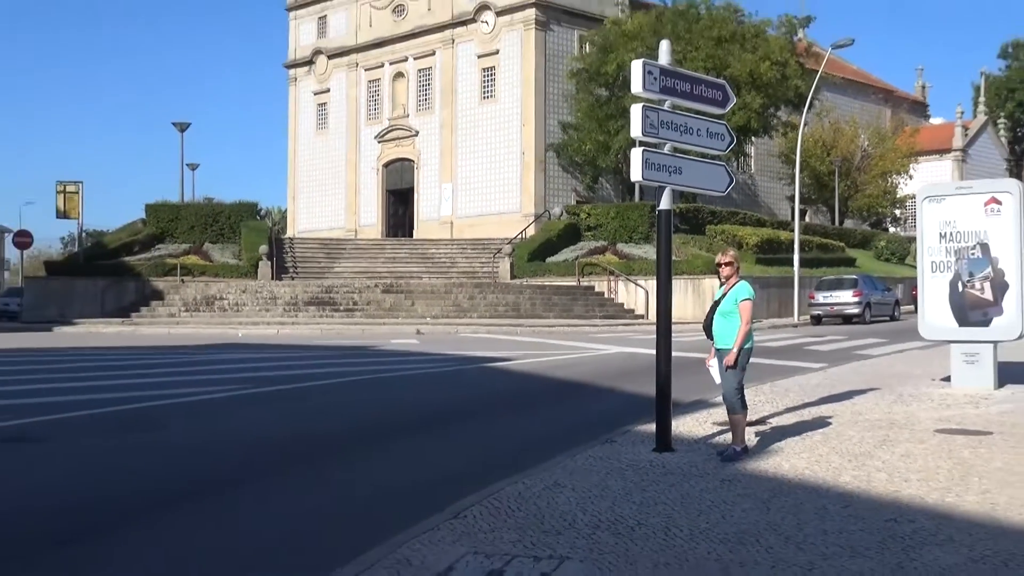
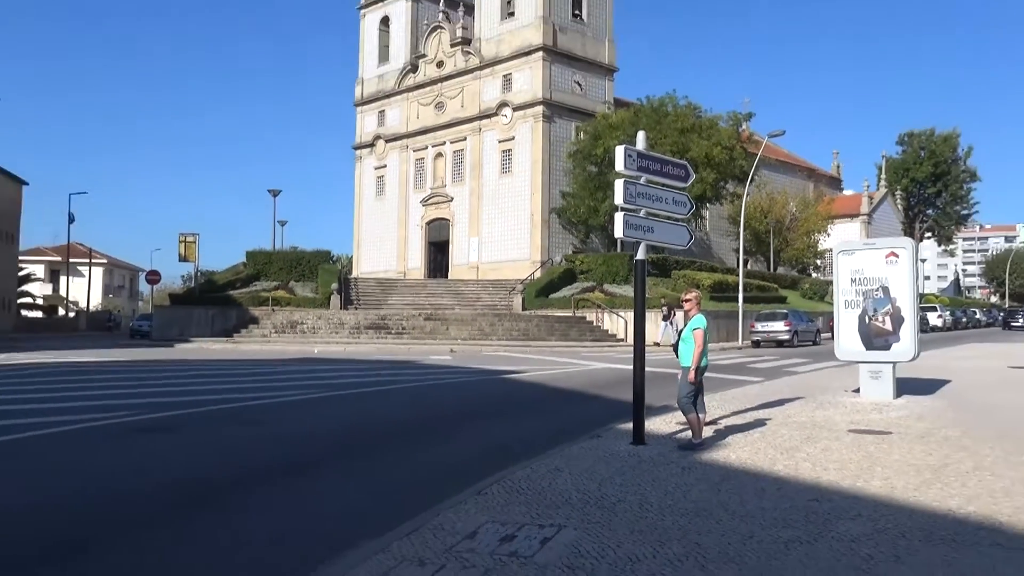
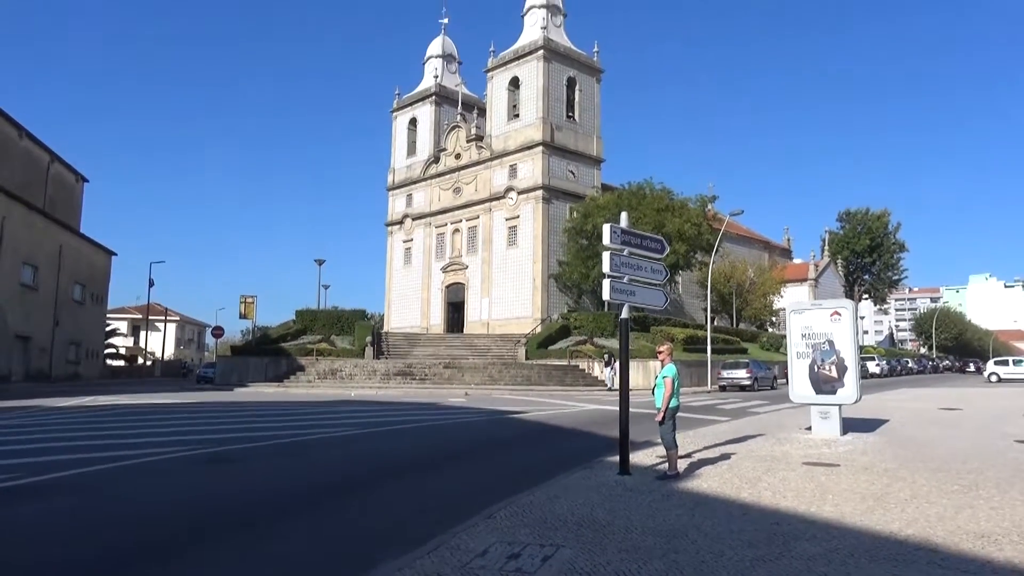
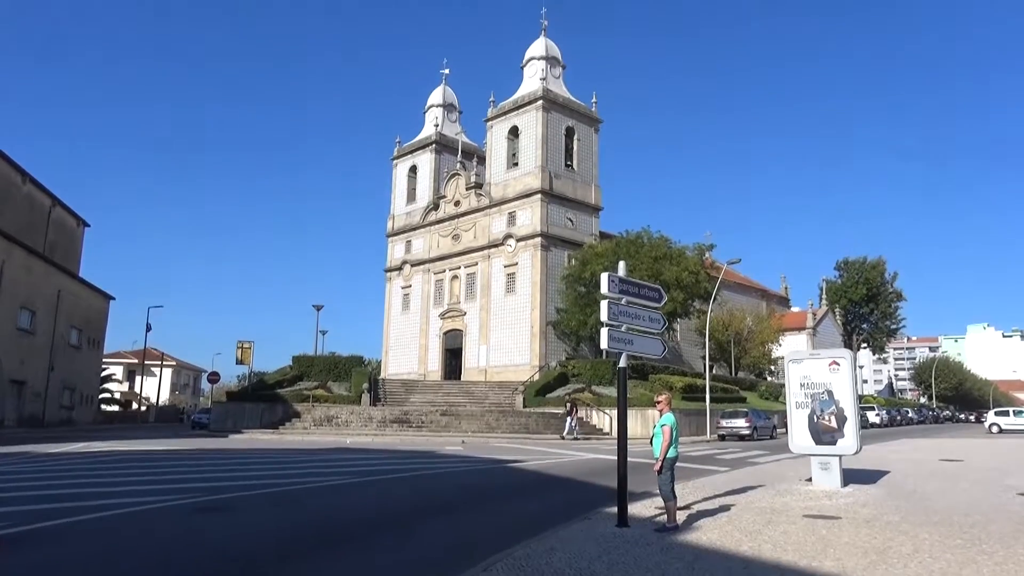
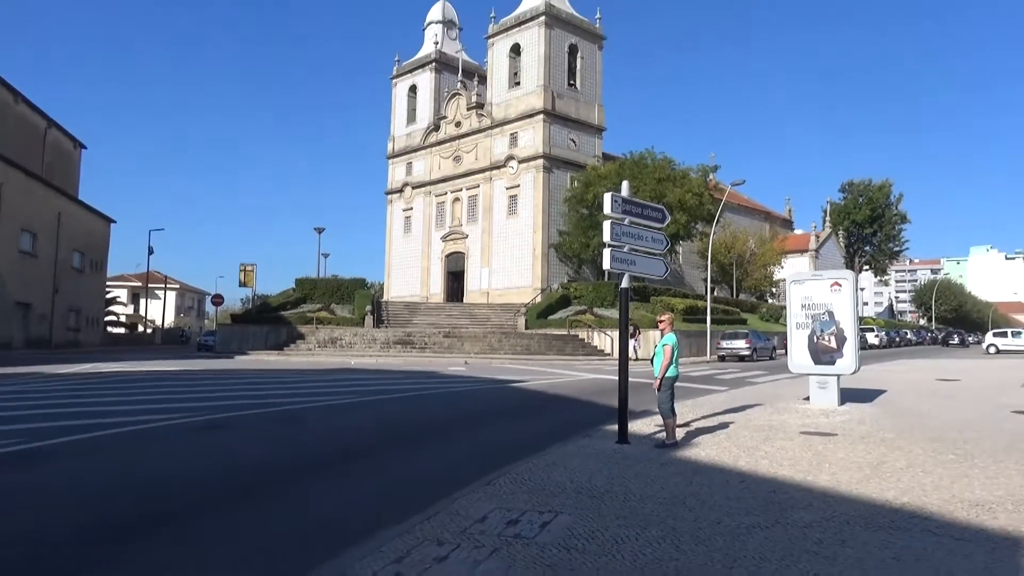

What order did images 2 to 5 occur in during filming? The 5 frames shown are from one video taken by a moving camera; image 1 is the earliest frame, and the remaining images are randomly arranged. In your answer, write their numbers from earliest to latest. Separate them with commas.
2, 5, 3, 4
